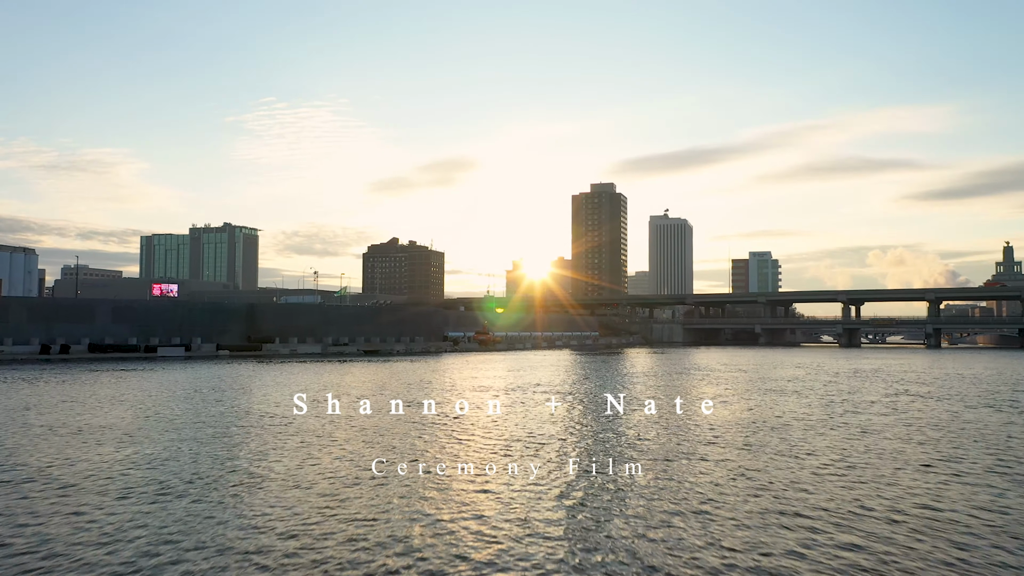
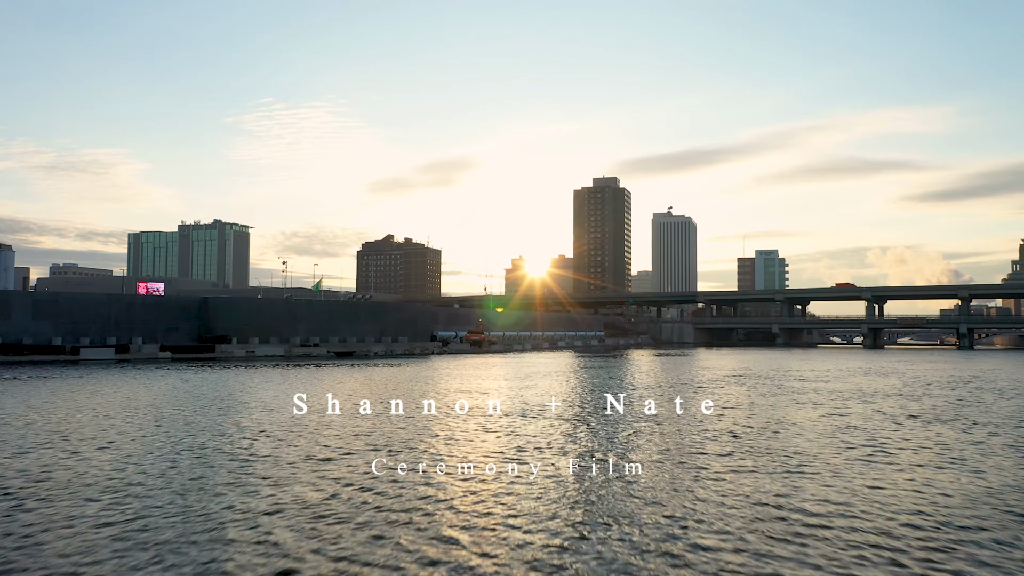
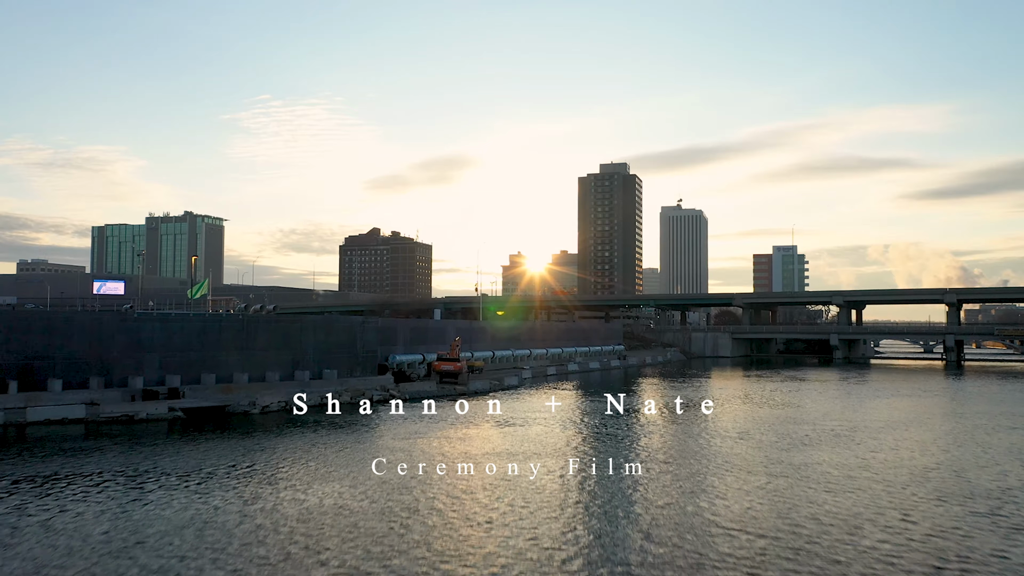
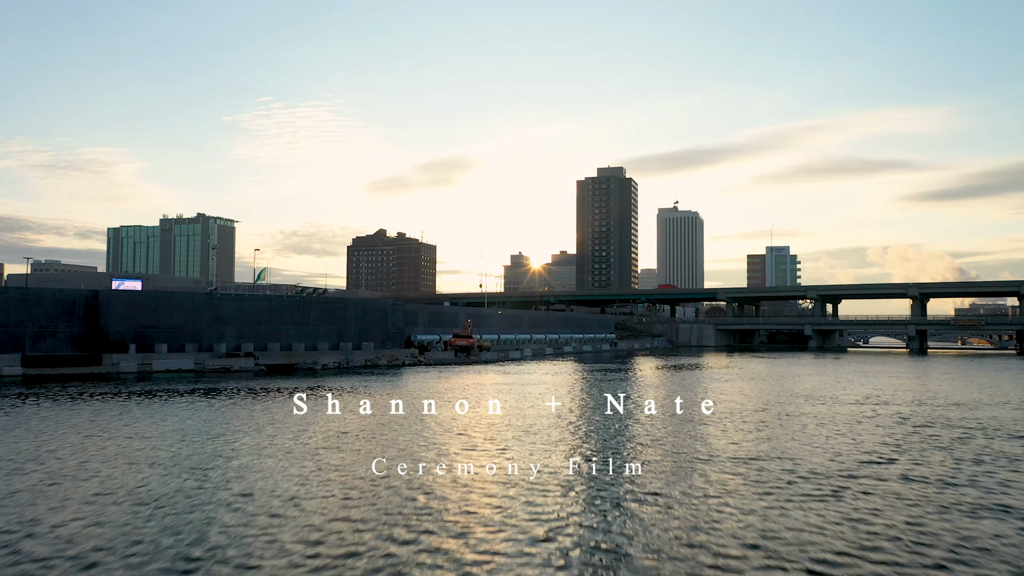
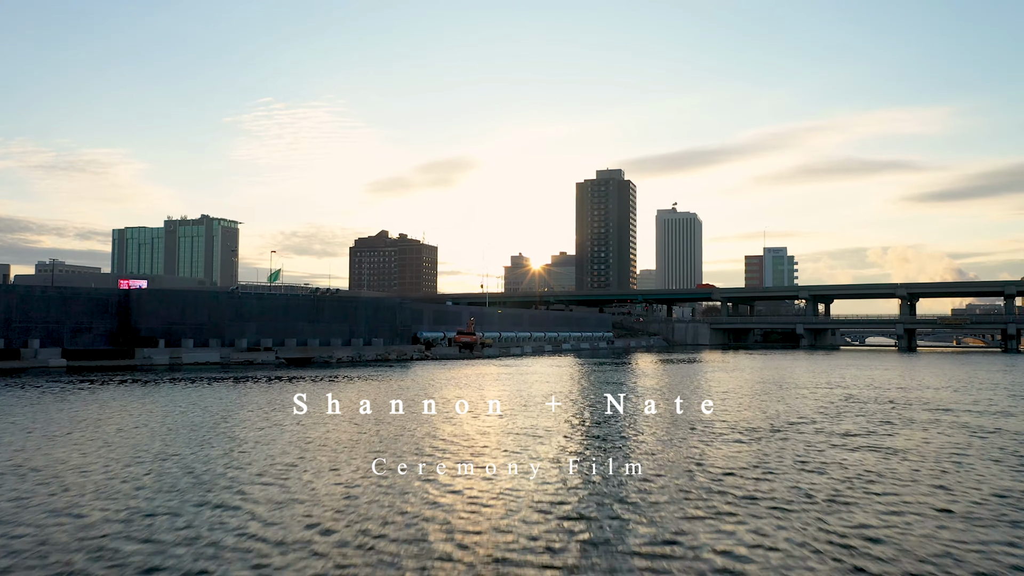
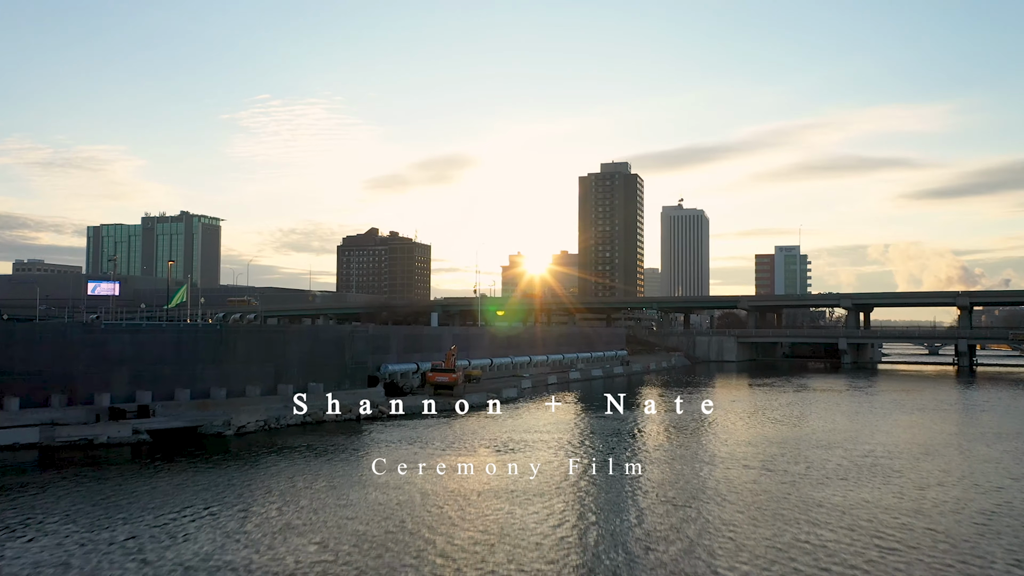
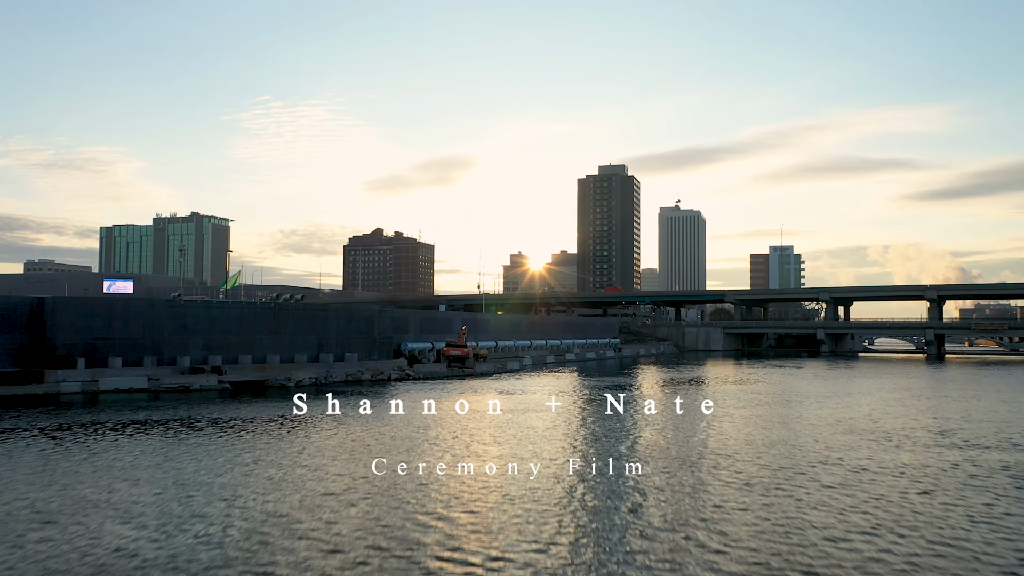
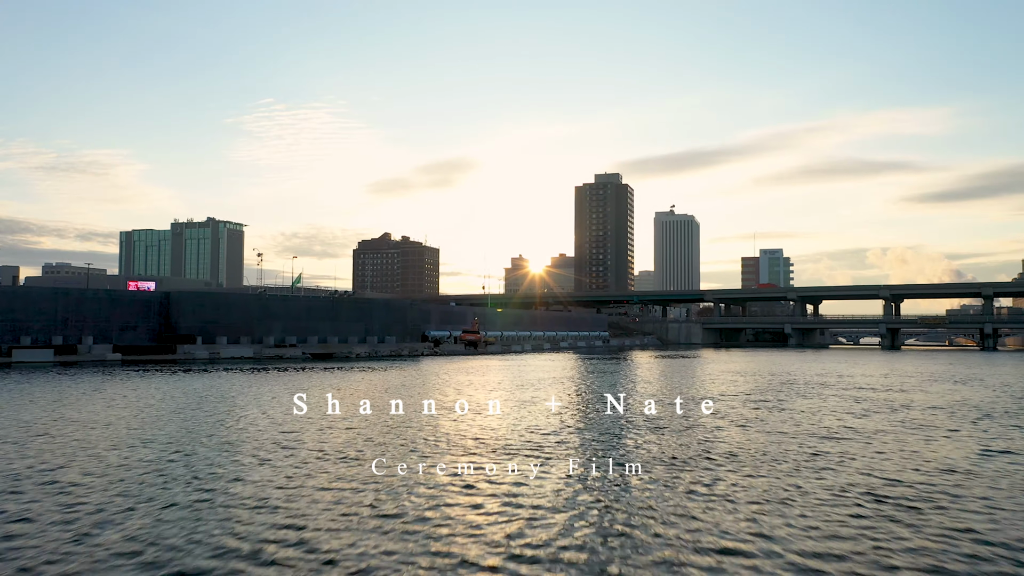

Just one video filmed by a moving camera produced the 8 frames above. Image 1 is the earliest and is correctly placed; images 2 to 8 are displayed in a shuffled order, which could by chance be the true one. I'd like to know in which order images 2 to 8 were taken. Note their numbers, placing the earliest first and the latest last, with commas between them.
2, 8, 5, 4, 7, 3, 6
